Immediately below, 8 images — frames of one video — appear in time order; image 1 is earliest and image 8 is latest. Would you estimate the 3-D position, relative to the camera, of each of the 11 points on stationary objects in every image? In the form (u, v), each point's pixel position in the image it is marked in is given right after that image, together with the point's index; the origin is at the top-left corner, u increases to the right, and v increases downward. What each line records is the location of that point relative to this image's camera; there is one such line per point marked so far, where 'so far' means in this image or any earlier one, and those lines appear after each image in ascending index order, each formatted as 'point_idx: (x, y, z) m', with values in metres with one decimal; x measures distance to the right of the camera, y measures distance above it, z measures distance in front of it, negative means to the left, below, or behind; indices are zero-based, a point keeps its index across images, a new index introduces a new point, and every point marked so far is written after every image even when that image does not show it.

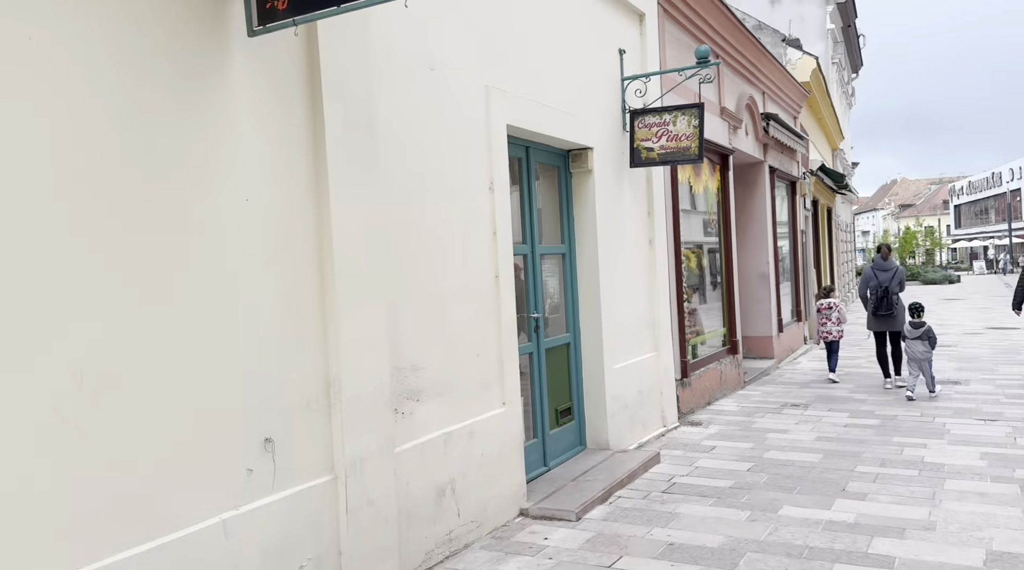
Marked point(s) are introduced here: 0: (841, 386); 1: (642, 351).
0: (+4.0, -1.2, +10.6) m
1: (+1.1, -0.5, +7.3) m
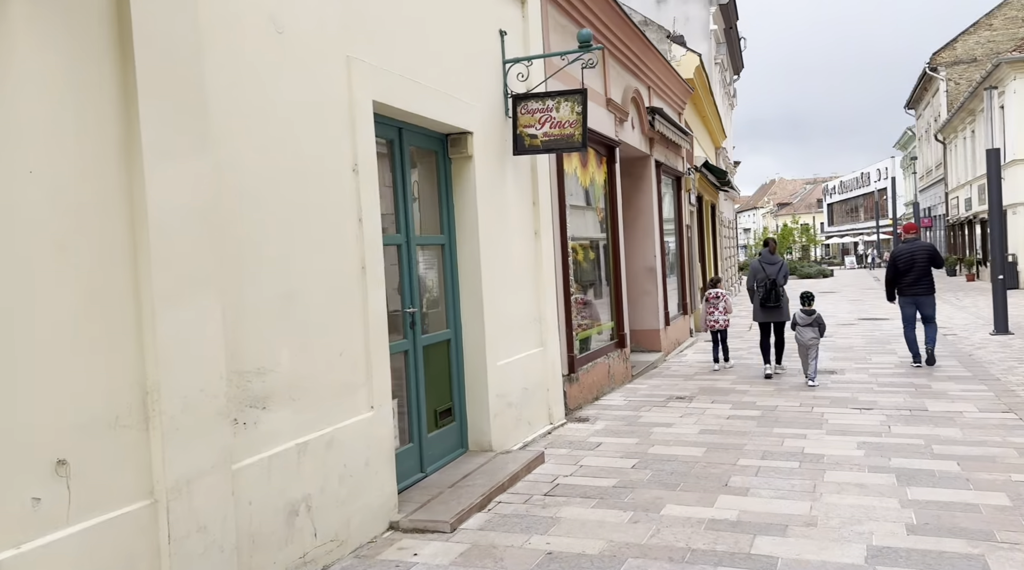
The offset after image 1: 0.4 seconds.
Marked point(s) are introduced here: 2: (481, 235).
0: (+2.6, -1.1, +10.7) m
1: (+0.2, -0.5, +7.1) m
2: (-0.2, +0.4, +6.1) m
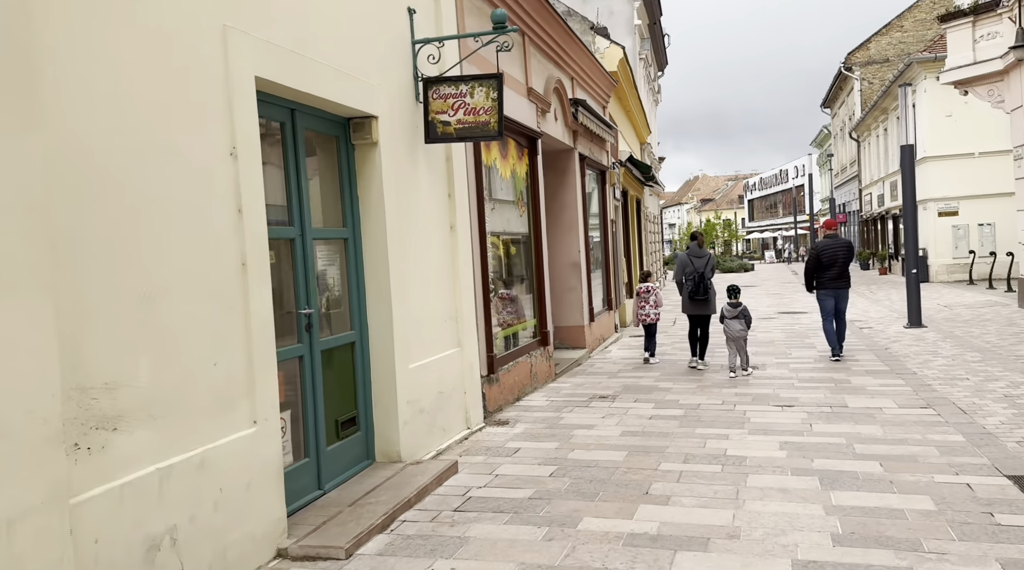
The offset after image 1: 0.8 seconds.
0: (+1.6, -1.1, +10.5) m
1: (-0.5, -0.5, +6.7) m
2: (-0.8, +0.4, +5.7) m
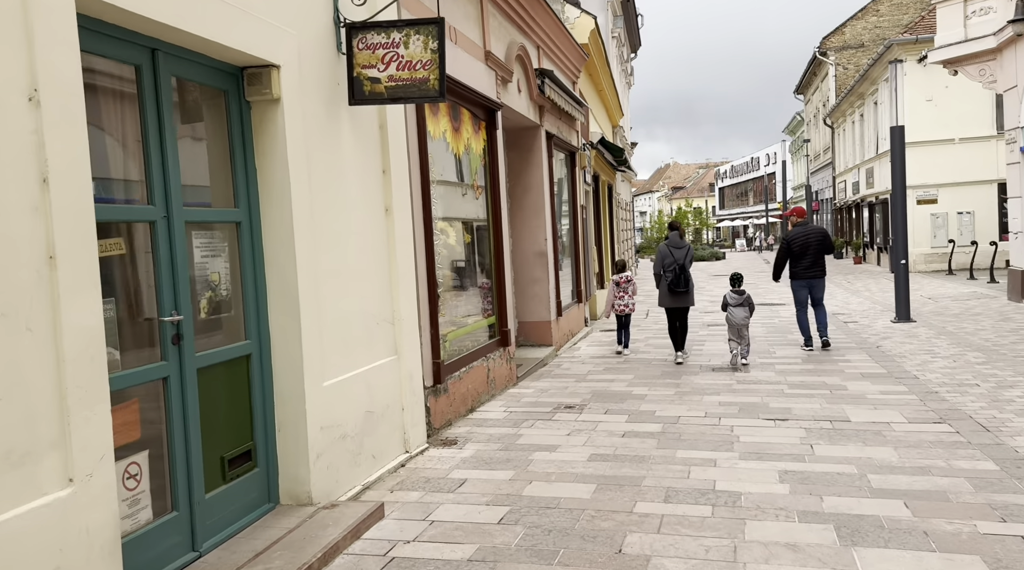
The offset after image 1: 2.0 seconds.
0: (+1.2, -1.0, +9.4) m
1: (-0.9, -0.5, +5.5) m
2: (-1.1, +0.4, +4.5) m
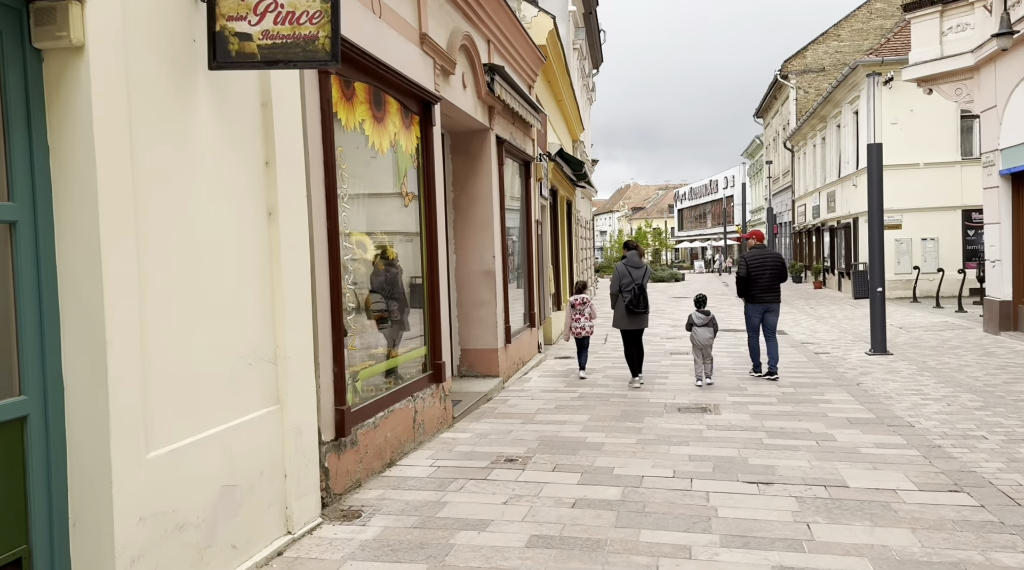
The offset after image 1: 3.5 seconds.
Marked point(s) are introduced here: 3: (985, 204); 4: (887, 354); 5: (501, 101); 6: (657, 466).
0: (+0.6, -1.2, +8.1) m
1: (-1.3, -0.6, +4.2) m
2: (-1.5, +0.3, +3.1) m
3: (+8.2, +1.4, +15.2) m
4: (+5.6, -1.0, +13.1) m
5: (-0.1, +2.2, +10.2) m
6: (+1.0, -1.3, +6.3) m
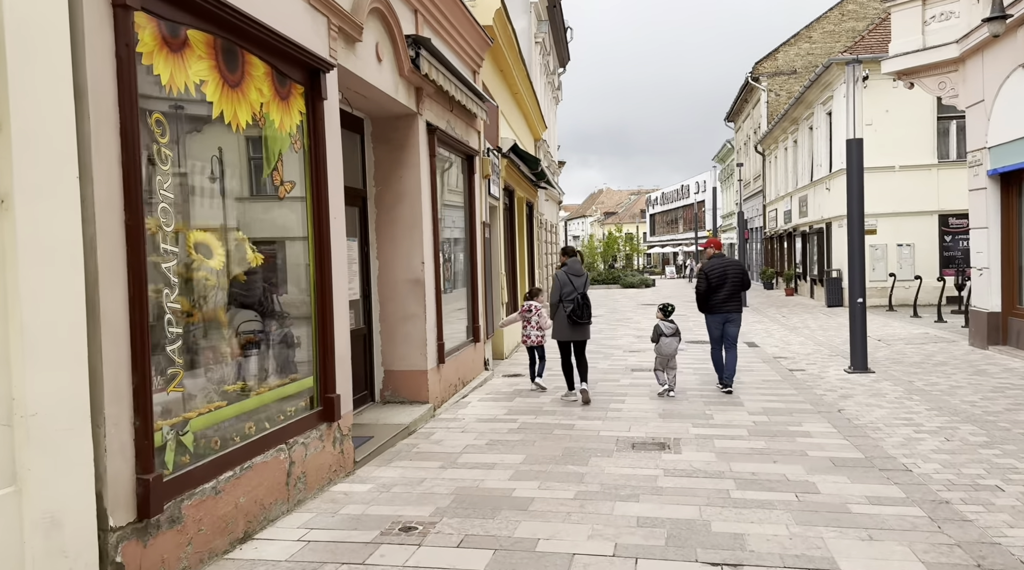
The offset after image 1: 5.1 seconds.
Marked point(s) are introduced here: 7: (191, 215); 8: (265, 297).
0: (-0.1, -1.4, +6.7) m
1: (-1.8, -0.7, +2.7) m
2: (-1.9, +0.2, +1.7) m
3: (+7.4, +1.2, +14.0) m
4: (+4.8, -1.2, +11.8) m
5: (-0.8, +2.0, +8.8) m
6: (+0.5, -1.4, +4.9) m
7: (-1.7, +0.4, +4.9) m
8: (-1.6, -0.1, +5.5) m
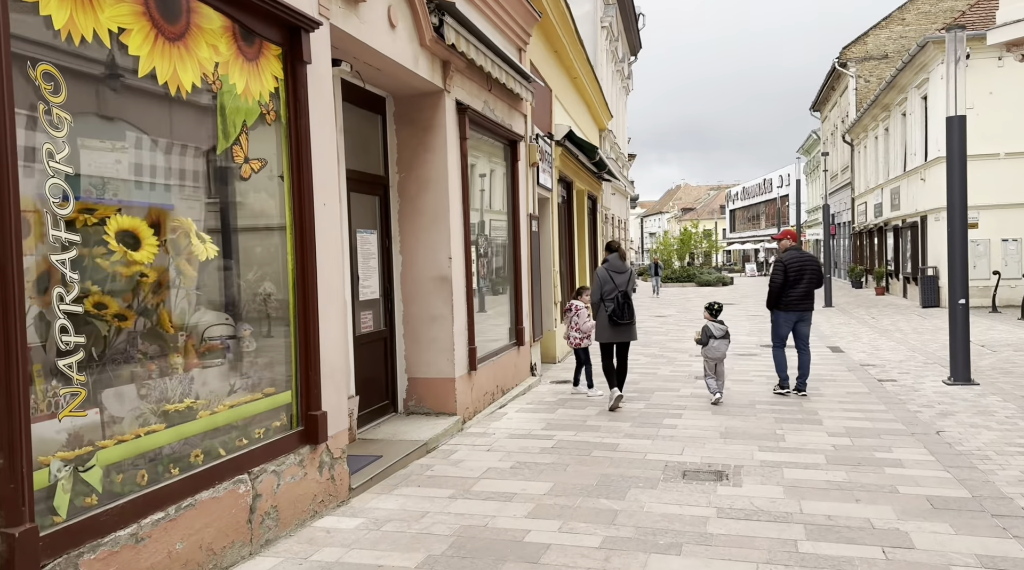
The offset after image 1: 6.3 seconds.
0: (+0.1, -1.3, +5.7) m
1: (-2.0, -0.7, +1.8) m
2: (-2.2, +0.2, +0.8) m
3: (+8.2, +1.3, +12.2) m
4: (+5.4, -1.2, +10.3) m
5: (-0.5, +2.1, +7.8) m
6: (+0.4, -1.4, +3.8) m
7: (-1.7, +0.4, +4.1) m
8: (-1.5, -0.1, +4.6) m
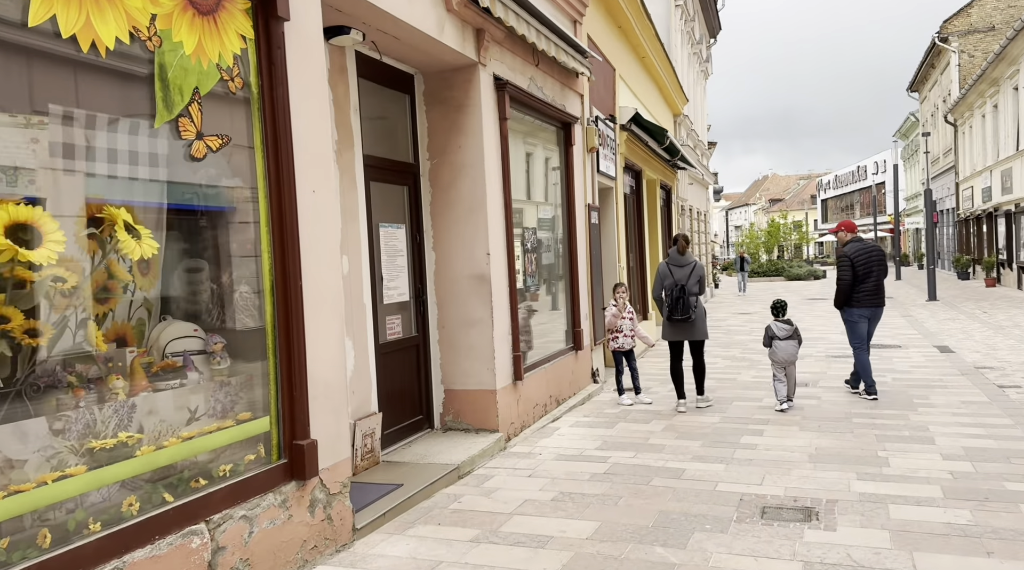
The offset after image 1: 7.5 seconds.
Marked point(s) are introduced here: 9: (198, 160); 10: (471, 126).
0: (+0.3, -1.3, +4.7) m
1: (-2.2, -0.7, +1.1) m
2: (-2.5, +0.2, +0.1) m
3: (+8.9, +1.4, +10.4) m
4: (+6.1, -1.1, +8.8) m
5: (-0.1, +2.1, +6.9) m
6: (+0.5, -1.4, +2.8) m
7: (-1.7, +0.3, +3.2) m
8: (-1.4, -0.1, +3.8) m
9: (-1.3, +0.5, +3.9) m
10: (-0.3, +1.3, +6.9) m
